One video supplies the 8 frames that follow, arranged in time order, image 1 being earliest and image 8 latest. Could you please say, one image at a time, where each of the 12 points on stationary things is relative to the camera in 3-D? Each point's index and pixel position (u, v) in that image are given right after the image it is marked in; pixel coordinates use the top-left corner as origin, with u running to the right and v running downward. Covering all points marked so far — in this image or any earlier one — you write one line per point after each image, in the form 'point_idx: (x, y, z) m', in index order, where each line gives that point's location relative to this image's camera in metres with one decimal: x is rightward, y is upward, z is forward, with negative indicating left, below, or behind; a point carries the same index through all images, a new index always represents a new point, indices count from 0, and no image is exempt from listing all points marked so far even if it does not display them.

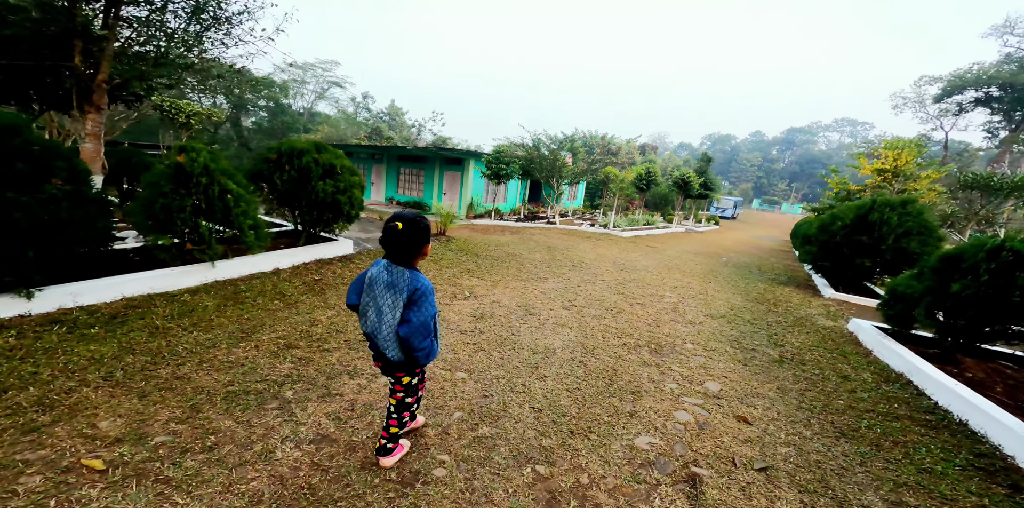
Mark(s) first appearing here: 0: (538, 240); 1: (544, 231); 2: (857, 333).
0: (+0.6, +0.5, +10.6) m
1: (+1.0, +0.8, +12.9) m
2: (+4.5, -1.0, +5.6) m
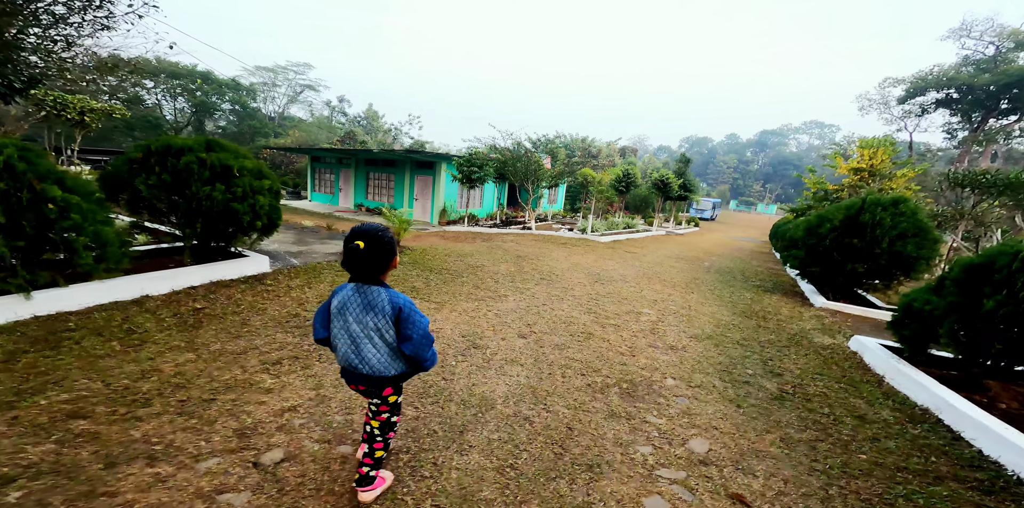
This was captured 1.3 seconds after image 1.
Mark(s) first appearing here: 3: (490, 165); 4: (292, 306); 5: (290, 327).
0: (-0.2, +0.3, +9.7) m
1: (+0.1, +0.5, +12.0) m
2: (+3.9, -1.1, +4.8) m
3: (-0.5, +2.8, +13.8) m
4: (-2.2, -0.5, +4.2) m
5: (-2.0, -0.6, +3.7) m
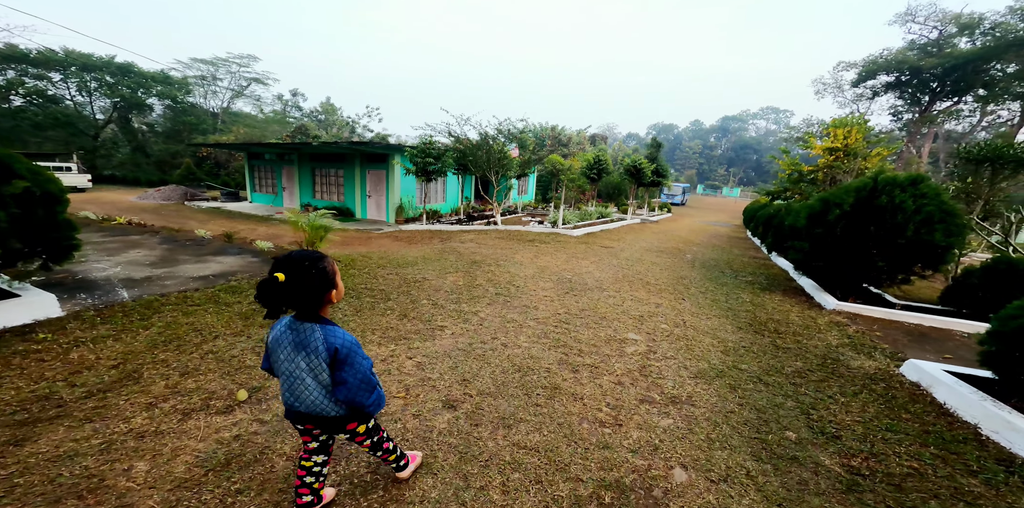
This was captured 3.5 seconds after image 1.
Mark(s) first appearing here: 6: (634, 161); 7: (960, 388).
0: (-1.0, +0.2, +8.1) m
1: (-0.9, +0.5, +10.5) m
2: (+3.4, -1.1, +3.5) m
3: (-1.6, +2.8, +12.2) m
4: (-2.7, -0.7, +2.6) m
5: (-2.5, -0.9, +2.2) m
6: (+5.3, +3.9, +17.8) m
7: (+3.4, -1.0, +3.3) m
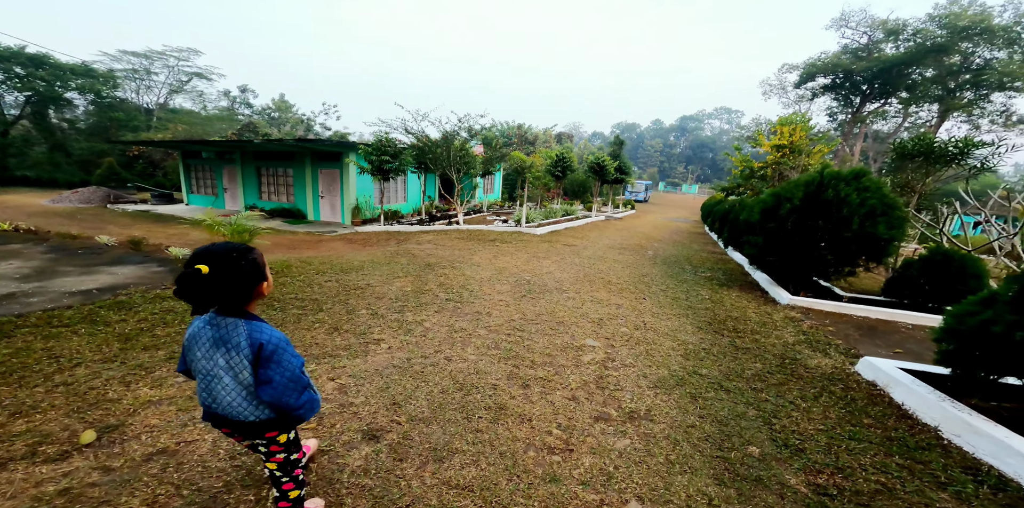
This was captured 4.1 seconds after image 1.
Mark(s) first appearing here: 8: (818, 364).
0: (-1.8, +0.1, +7.7) m
1: (-1.8, +0.5, +10.1) m
2: (+2.9, -1.1, +3.4) m
3: (-2.8, +2.8, +11.7) m
4: (-3.1, -0.8, +2.0) m
5: (-2.8, -1.0, +1.6) m
6: (+3.7, +4.0, +17.7) m
7: (+3.0, -1.0, +3.2) m
8: (+2.8, -1.0, +4.0) m
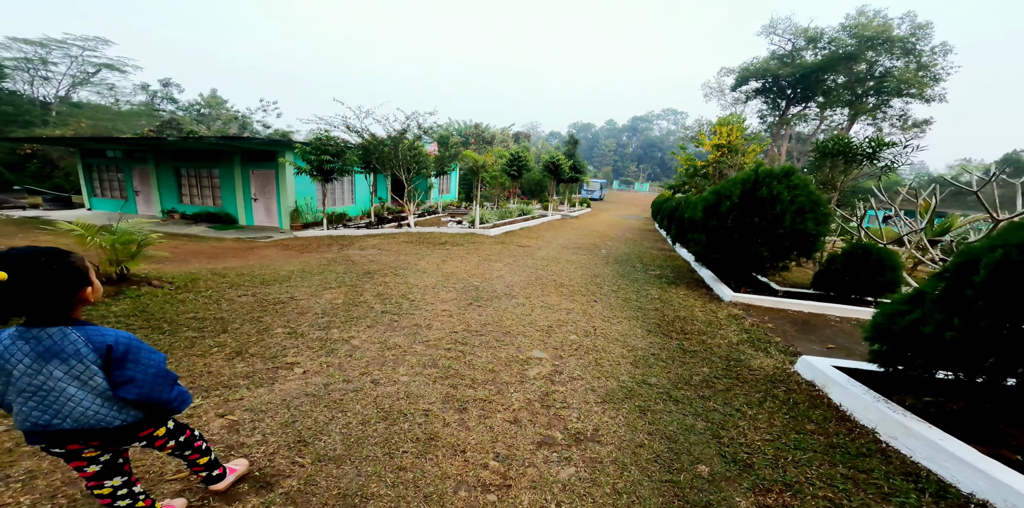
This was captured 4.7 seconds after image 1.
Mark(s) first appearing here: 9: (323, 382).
0: (-2.7, 0.0, +7.2) m
1: (-2.9, +0.4, +9.6) m
2: (+2.5, -1.1, +3.4) m
3: (-4.1, +2.6, +11.1) m
4: (-3.4, -1.0, +1.5) m
5: (-3.1, -1.1, +1.1) m
6: (+1.7, +4.0, +17.7) m
7: (+2.6, -1.0, +3.2) m
8: (+2.3, -1.0, +4.0) m
9: (-1.3, -0.9, +3.0) m
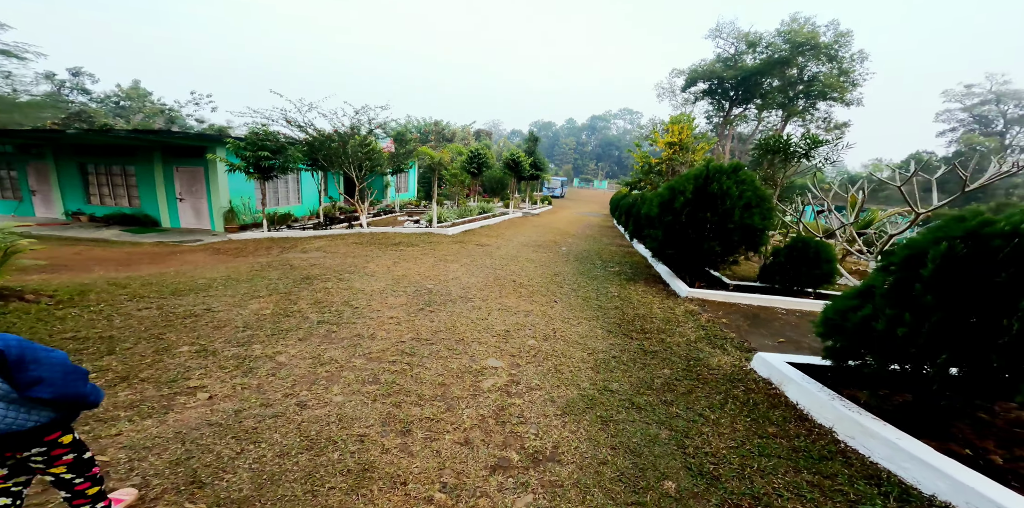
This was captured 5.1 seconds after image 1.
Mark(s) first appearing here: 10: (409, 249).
0: (-3.4, 0.0, +6.6) m
1: (-3.8, +0.3, +9.0) m
2: (+2.1, -1.0, +3.3) m
3: (-5.2, +2.6, +10.4) m
4: (-3.5, -1.1, +0.9) m
5: (-3.2, -1.2, +0.5) m
6: (0.0, +4.1, +17.5) m
7: (+2.2, -1.0, +3.2) m
8: (+1.9, -1.0, +3.9) m
9: (-1.6, -0.9, +2.6) m
10: (-1.8, 0.0, +7.6) m
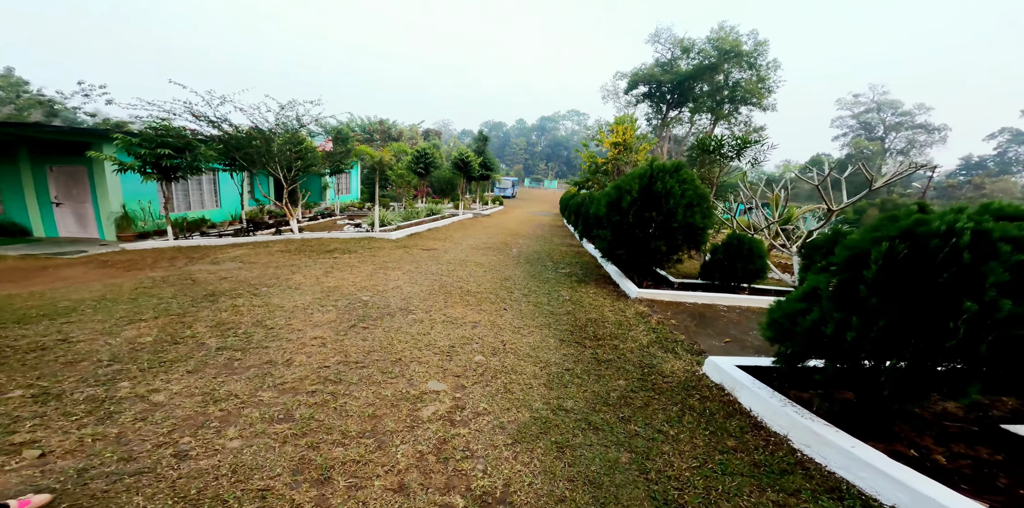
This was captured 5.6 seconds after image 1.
0: (-4.1, -0.2, +5.8) m
1: (-4.9, +0.1, +8.1) m
2: (+1.7, -1.0, +3.2) m
3: (-6.4, +2.3, +9.4) m
4: (-3.6, -1.2, +0.1) m
5: (-3.2, -1.3, -0.2) m
6: (-2.2, +4.0, +17.0) m
7: (+1.8, -1.0, +3.0) m
8: (+1.5, -1.0, +3.7) m
9: (-1.9, -1.0, +2.0) m
10: (-2.7, -0.1, +7.0) m
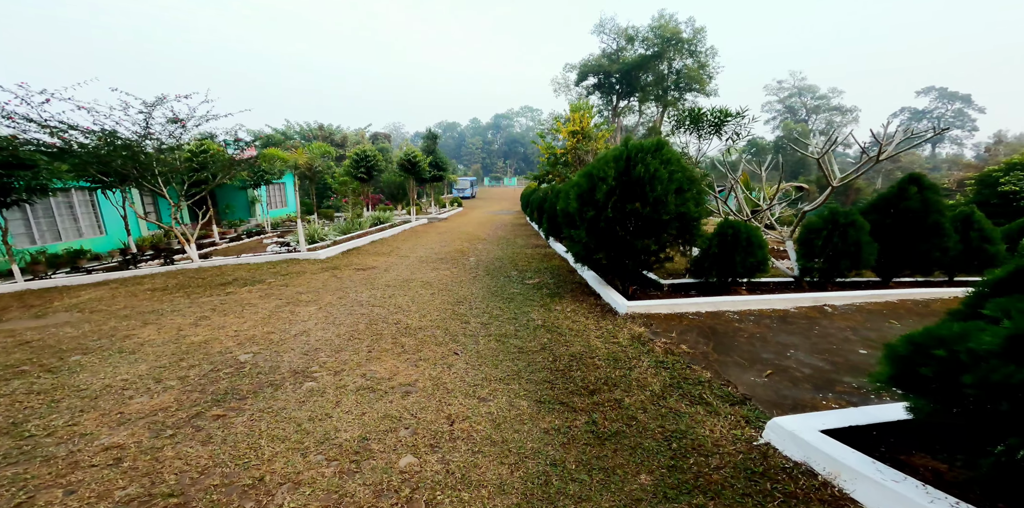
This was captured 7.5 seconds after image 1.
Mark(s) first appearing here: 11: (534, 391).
0: (-4.6, -0.7, +4.1) m
1: (-5.6, -0.4, +6.3) m
2: (+1.5, -1.0, +2.0) m
3: (-7.4, +1.6, +7.4) m
4: (-3.5, -1.6, -1.6) m
5: (-3.1, -1.7, -1.9) m
6: (-3.9, +3.6, +15.4) m
7: (+1.6, -1.0, +1.8) m
8: (+1.2, -1.0, +2.4) m
9: (-2.0, -1.3, +0.5) m
10: (-3.3, -0.5, +5.4) m
11: (+0.3, -0.9, +2.9) m
